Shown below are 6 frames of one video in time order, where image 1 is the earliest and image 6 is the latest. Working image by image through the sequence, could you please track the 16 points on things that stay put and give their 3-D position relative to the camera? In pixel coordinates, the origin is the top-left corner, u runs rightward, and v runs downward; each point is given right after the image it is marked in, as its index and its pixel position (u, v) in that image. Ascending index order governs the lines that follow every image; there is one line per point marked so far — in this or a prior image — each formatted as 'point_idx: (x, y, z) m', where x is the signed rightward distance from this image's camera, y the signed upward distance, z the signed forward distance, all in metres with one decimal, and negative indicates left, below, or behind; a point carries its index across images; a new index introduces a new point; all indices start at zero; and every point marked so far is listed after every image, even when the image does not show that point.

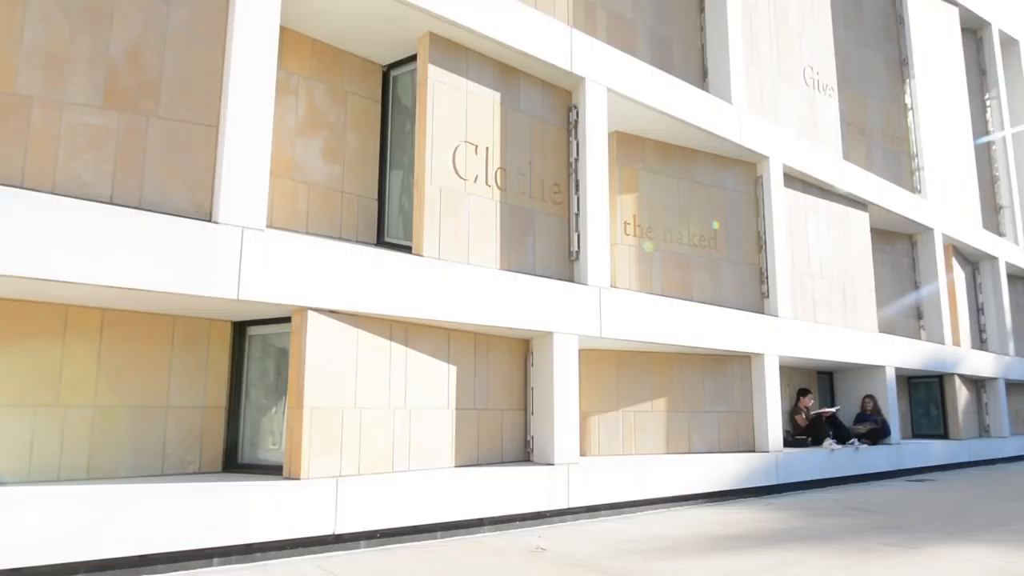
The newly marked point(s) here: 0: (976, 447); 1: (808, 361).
0: (+11.7, -4.1, +19.6) m
1: (+6.2, -1.5, +15.8) m
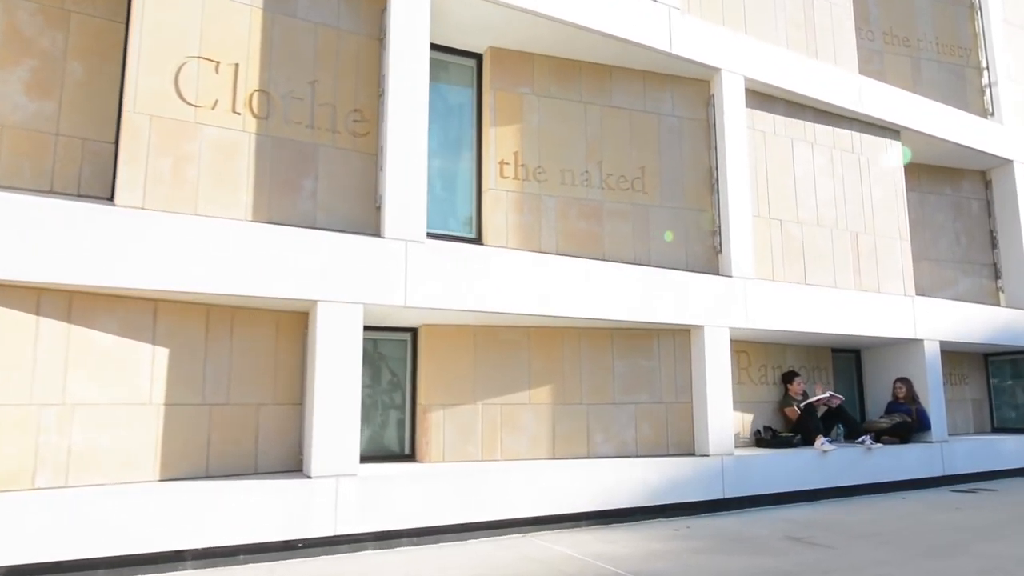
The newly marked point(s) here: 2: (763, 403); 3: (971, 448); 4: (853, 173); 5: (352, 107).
0: (+10.9, -3.1, +14.9) m
1: (+4.7, -0.8, +12.2) m
2: (+4.0, -1.8, +12.0) m
3: (+7.9, -2.8, +13.0) m
4: (+5.8, +1.9, +12.8) m
5: (-1.8, +2.0, +8.5) m
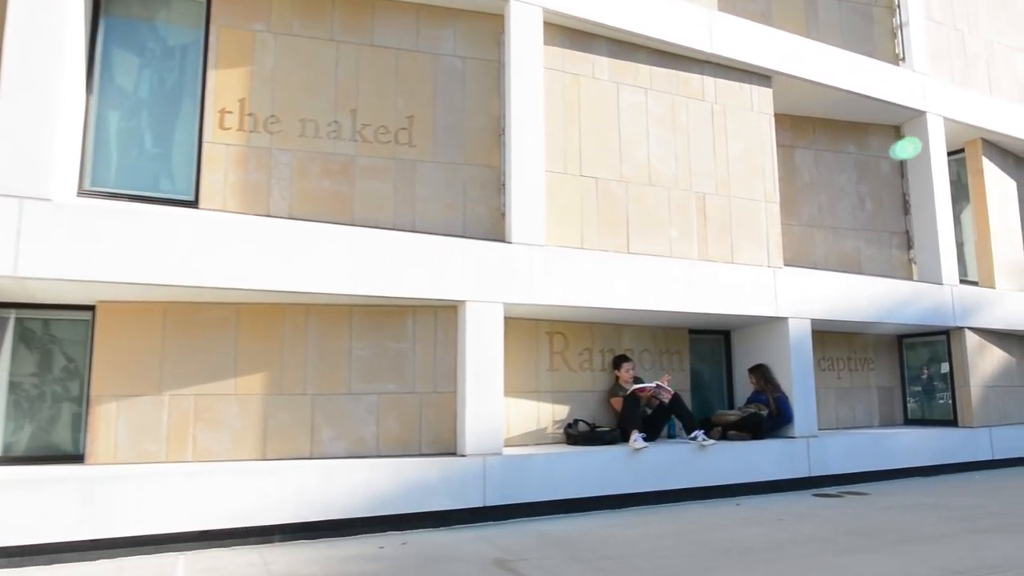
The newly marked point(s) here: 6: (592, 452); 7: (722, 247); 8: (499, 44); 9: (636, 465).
0: (+8.1, -2.6, +12.8) m
1: (+1.7, -0.4, +10.4) m
2: (+1.0, -1.4, +10.3) m
3: (+4.9, -2.3, +11.1) m
4: (+2.8, +2.4, +11.0) m
5: (-5.0, +2.3, +7.1) m
6: (+1.0, -2.0, +9.1) m
7: (+3.0, +0.6, +10.8) m
8: (-0.2, +3.1, +9.7) m
9: (+1.5, -2.2, +9.3) m
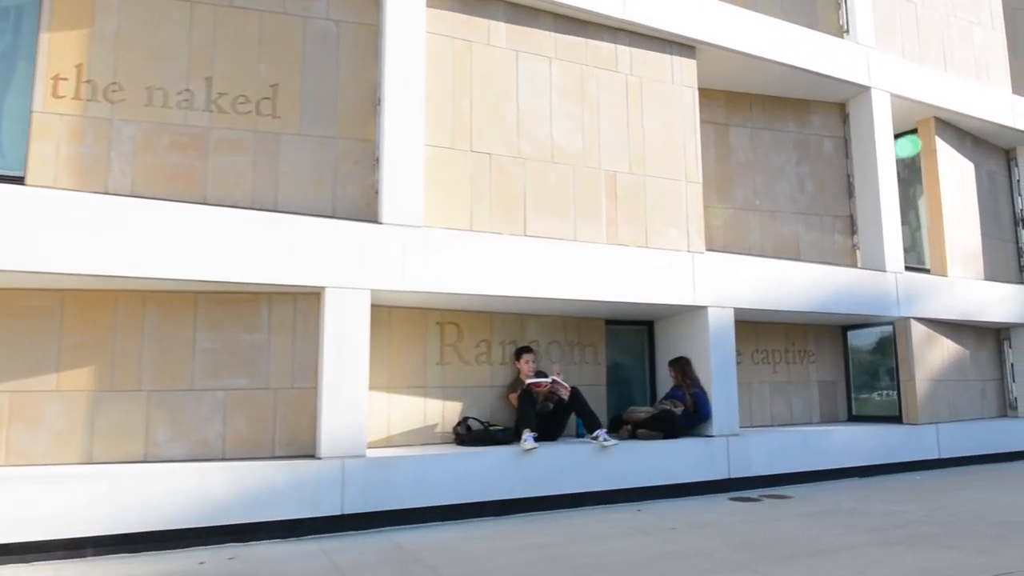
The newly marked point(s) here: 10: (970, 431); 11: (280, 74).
0: (+6.7, -2.4, +12.0) m
1: (+0.3, -0.2, +9.6) m
2: (-0.4, -1.3, +9.5) m
3: (+3.5, -2.1, +10.3) m
4: (+1.4, +2.5, +10.1) m
5: (-6.4, +2.5, +6.3) m
6: (-0.4, -1.8, +8.3) m
7: (+1.6, +0.8, +9.9) m
8: (-1.5, +3.3, +8.8) m
9: (+0.1, -2.0, +8.5) m
10: (+7.6, -2.4, +12.6) m
11: (-2.6, +2.4, +8.4) m
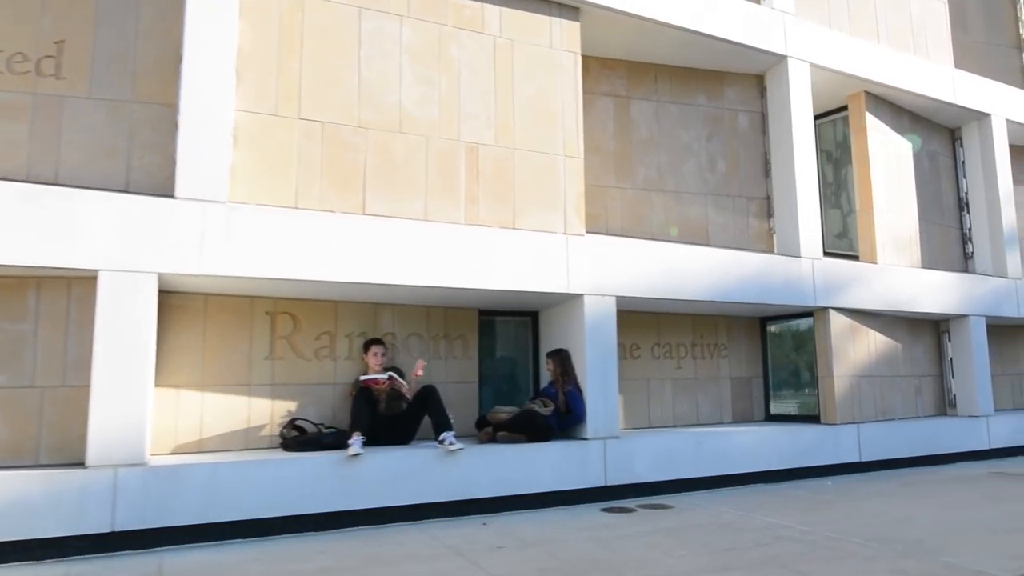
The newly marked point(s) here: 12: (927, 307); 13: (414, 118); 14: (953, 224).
0: (+5.0, -2.2, +11.0) m
1: (-1.5, 0.0, +8.6) m
2: (-2.1, -1.1, +8.5) m
3: (+1.8, -2.0, +9.3) m
4: (-0.4, +2.7, +9.1) m
5: (-8.2, +2.6, +5.3) m
6: (-2.2, -1.7, +7.3) m
7: (-0.2, +0.9, +8.9) m
8: (-3.3, +3.4, +7.8) m
9: (-1.6, -1.9, +7.5) m
10: (+5.9, -2.2, +11.6) m
11: (-4.3, +2.5, +7.4) m
12: (+6.8, -0.3, +12.3) m
13: (-1.1, +1.9, +8.6) m
14: (+8.2, +1.2, +14.1) m
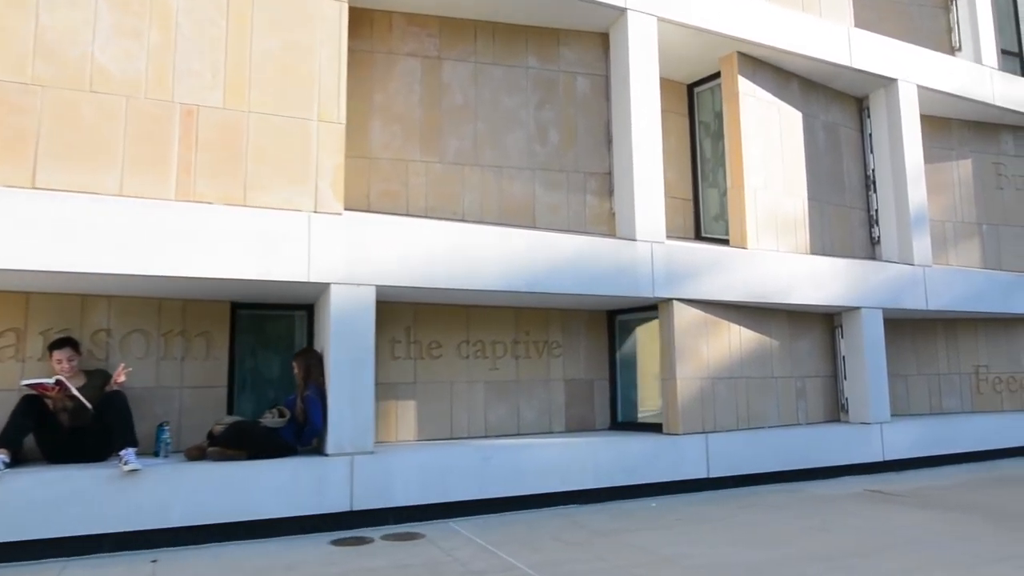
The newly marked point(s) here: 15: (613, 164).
0: (+2.3, -2.0, +9.5) m
1: (-4.2, +0.1, +7.3) m
2: (-4.9, -1.0, +7.2) m
3: (-0.9, -1.8, +7.9) m
4: (-3.1, +2.8, +7.7) m
5: (-11.0, +2.7, +4.2) m
6: (-4.9, -1.6, +6.0) m
7: (-2.9, +1.0, +7.5) m
8: (-6.1, +3.5, +6.5) m
9: (-4.4, -1.8, +6.2) m
10: (+3.3, -2.0, +10.0) m
11: (-7.1, +2.6, +6.1) m
12: (+4.2, -0.1, +10.7) m
13: (-3.8, +2.0, +7.3) m
14: (+5.7, +1.4, +12.5) m
15: (+1.3, +1.6, +10.1) m
